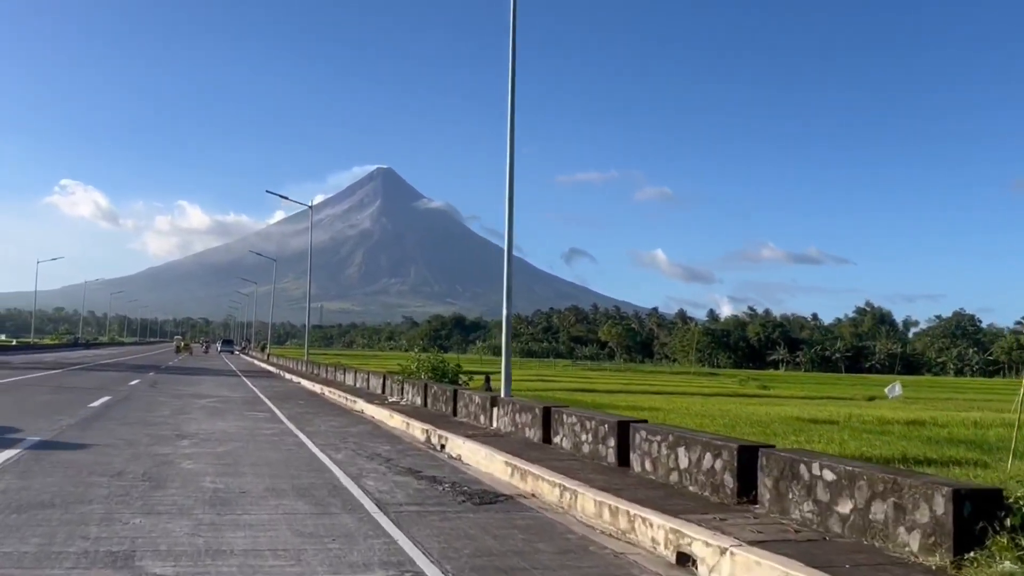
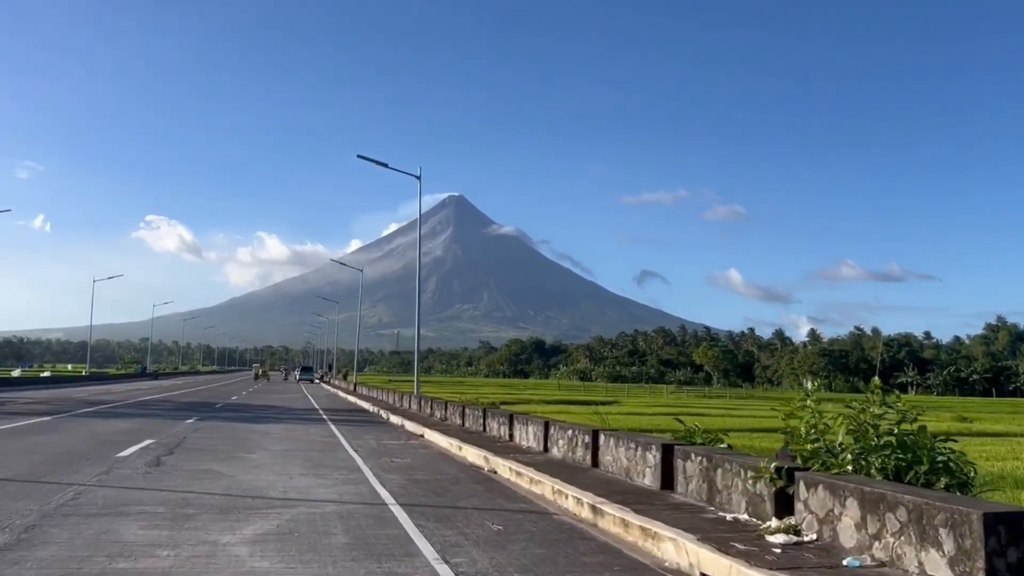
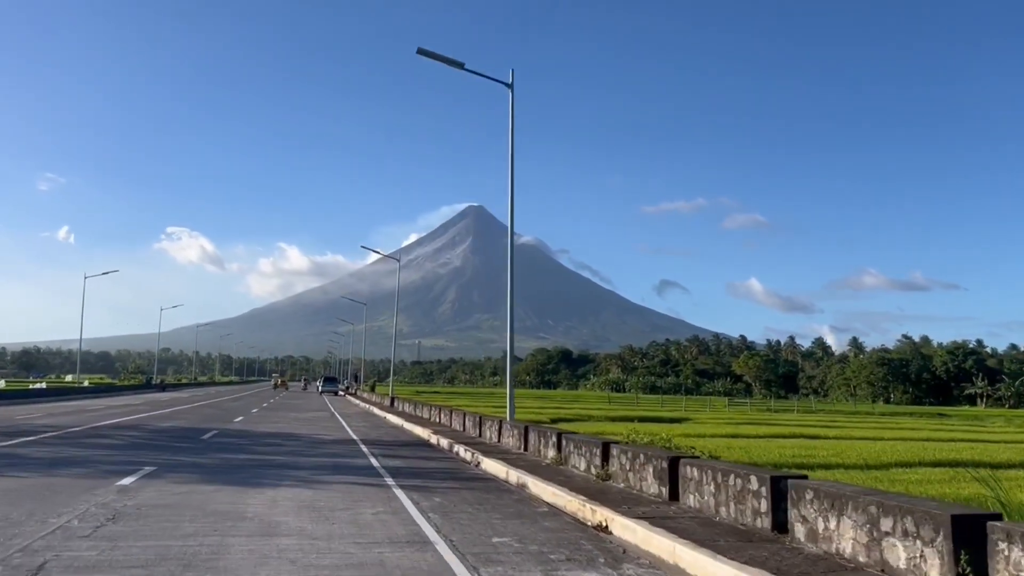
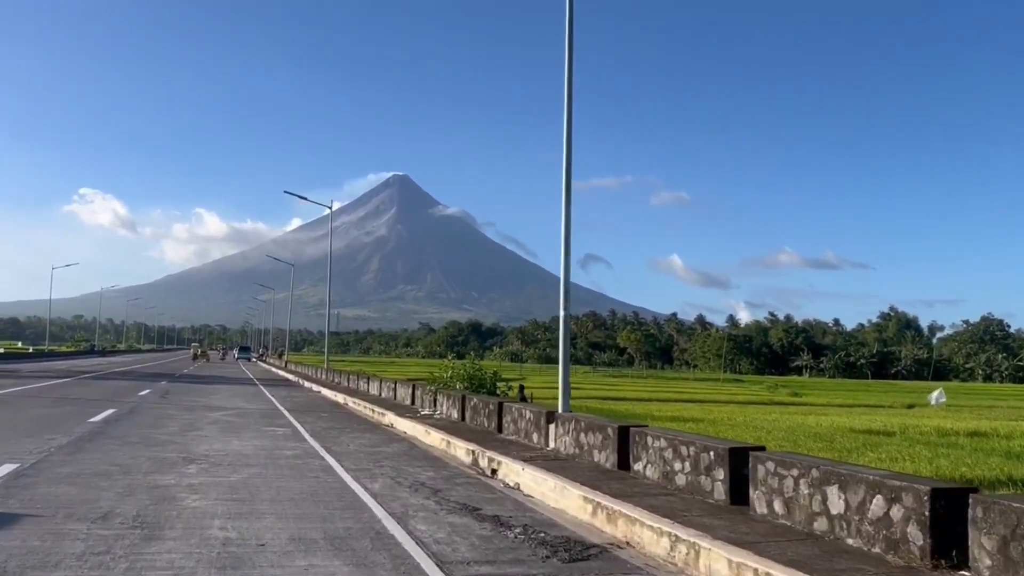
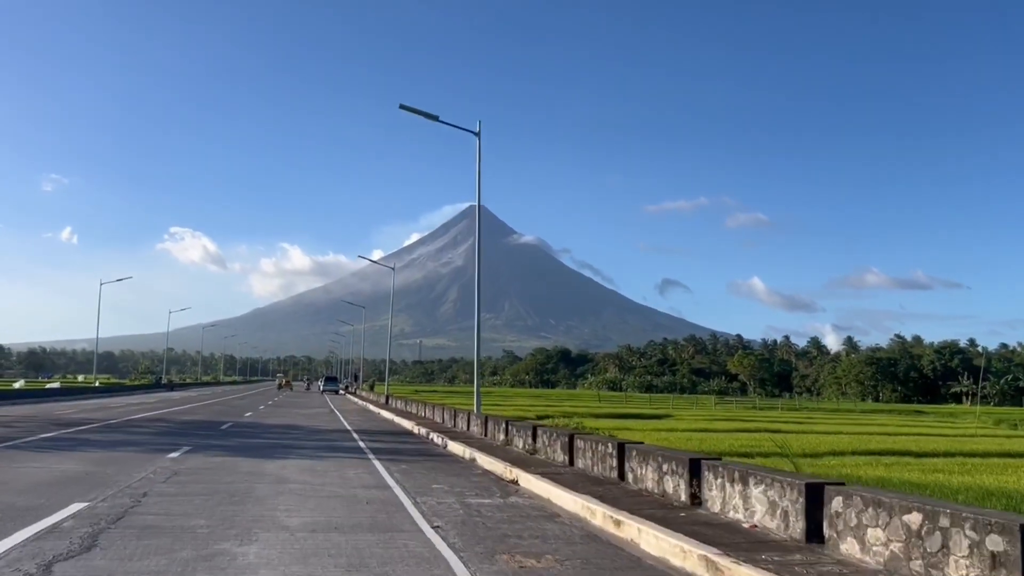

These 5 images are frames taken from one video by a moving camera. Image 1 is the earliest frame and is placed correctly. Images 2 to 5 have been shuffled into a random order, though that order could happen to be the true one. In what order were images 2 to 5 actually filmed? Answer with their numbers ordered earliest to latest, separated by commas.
4, 2, 5, 3
